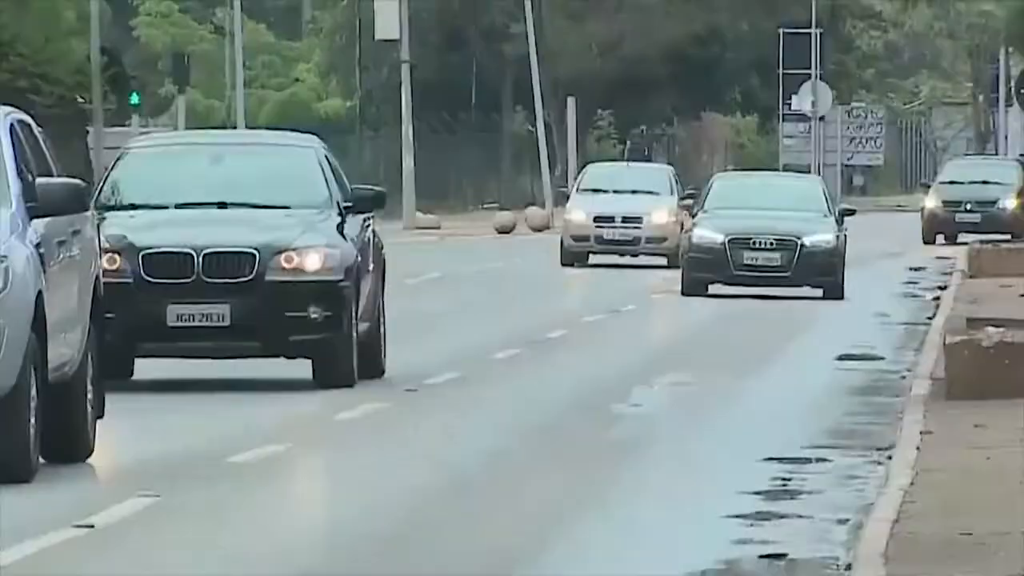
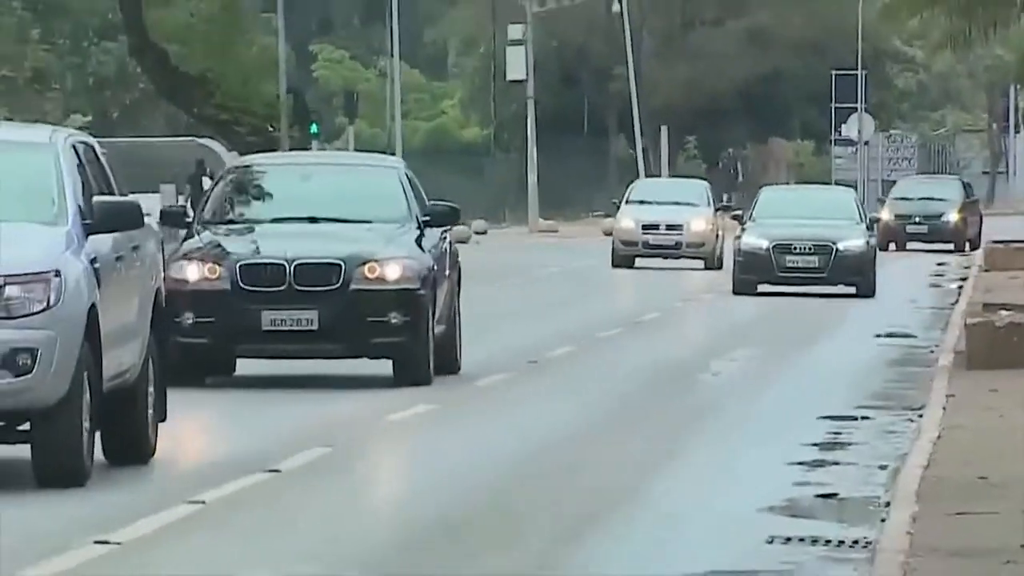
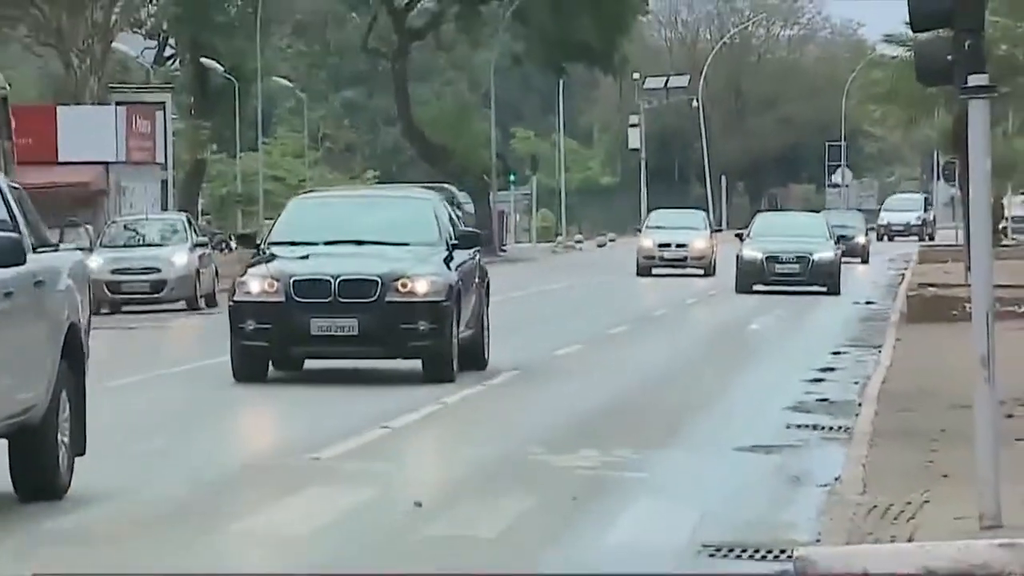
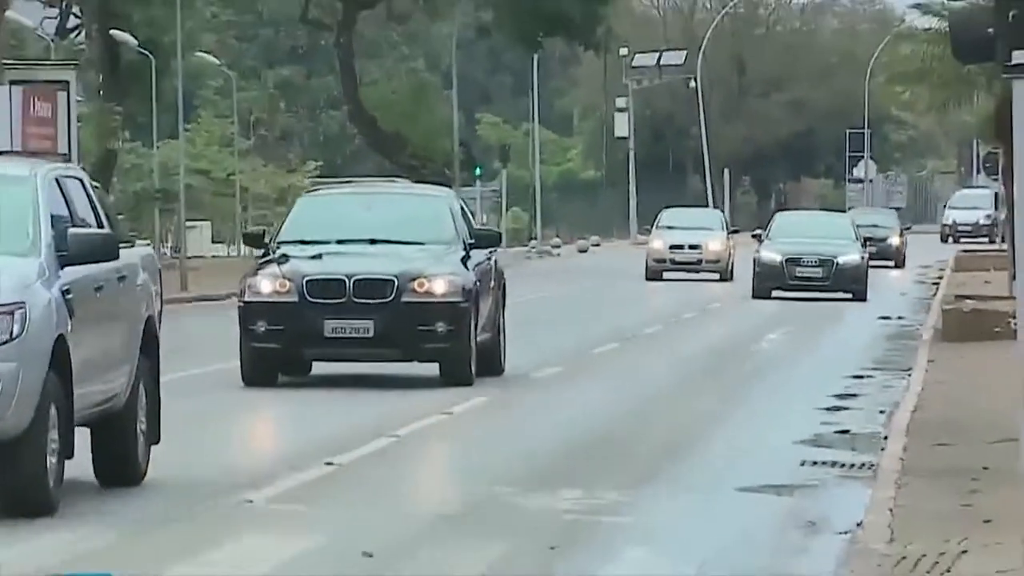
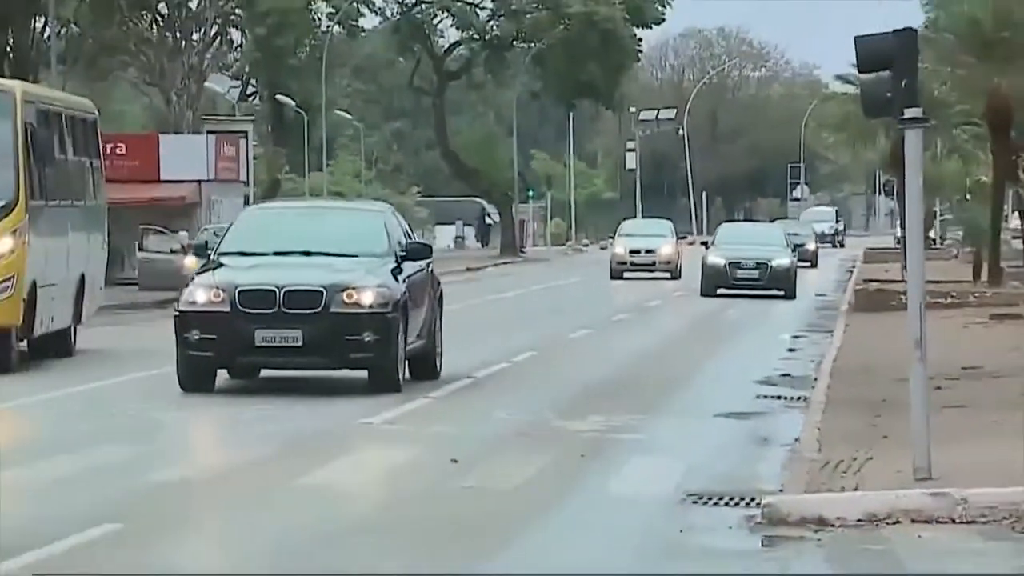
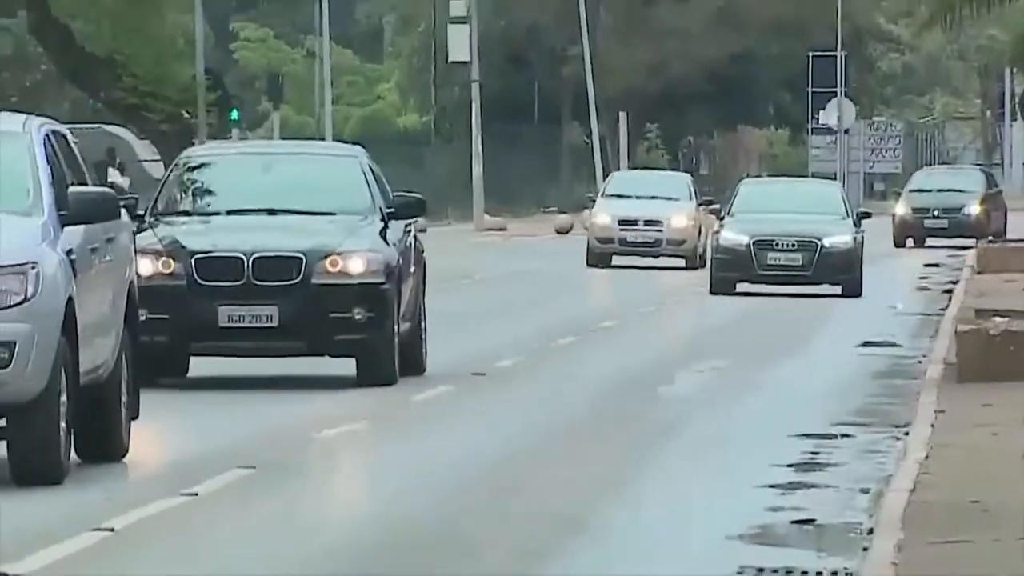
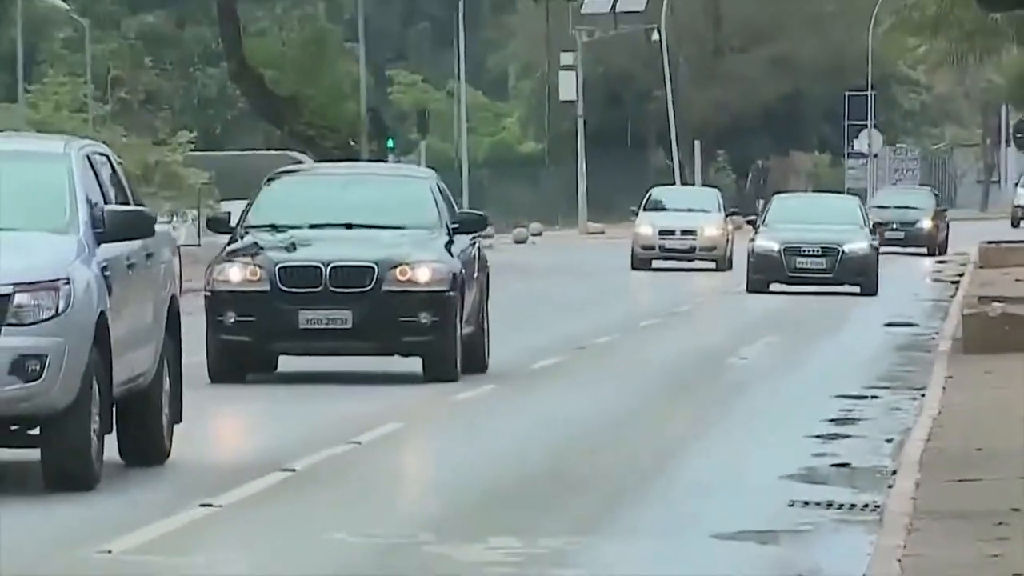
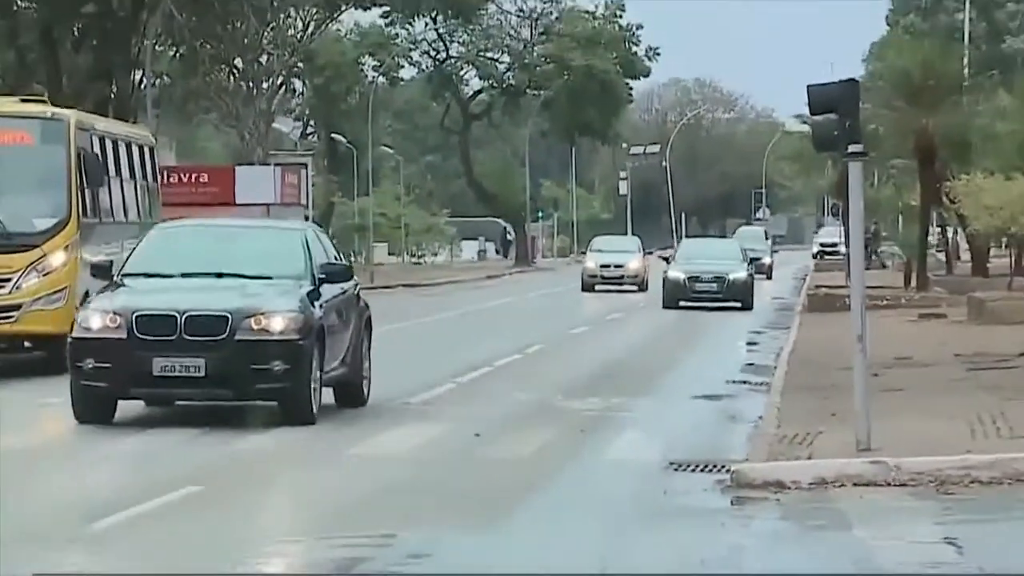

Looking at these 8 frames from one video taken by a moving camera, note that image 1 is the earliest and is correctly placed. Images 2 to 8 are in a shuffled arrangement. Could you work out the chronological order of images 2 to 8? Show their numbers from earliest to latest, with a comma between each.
6, 2, 7, 4, 3, 5, 8
